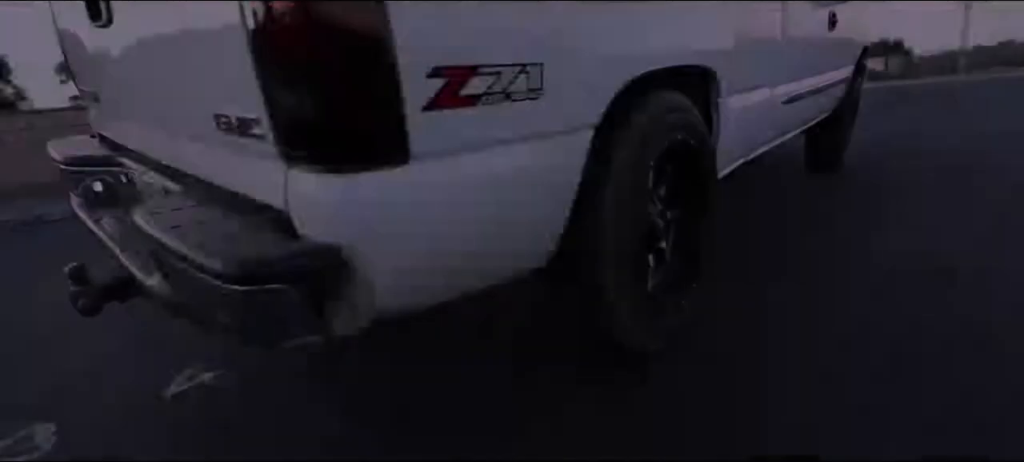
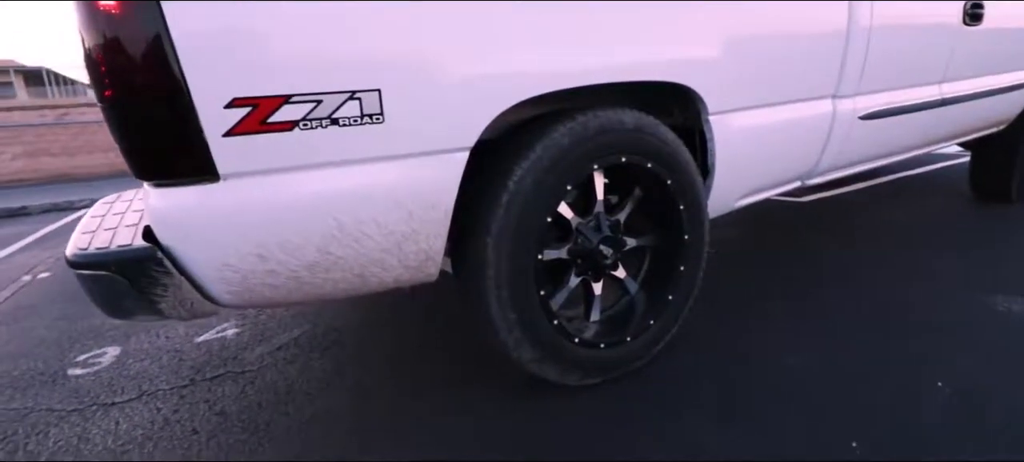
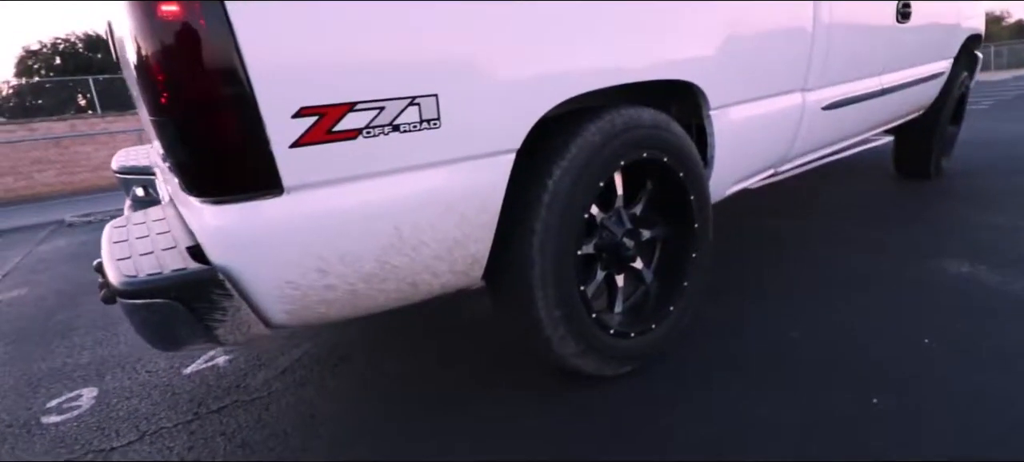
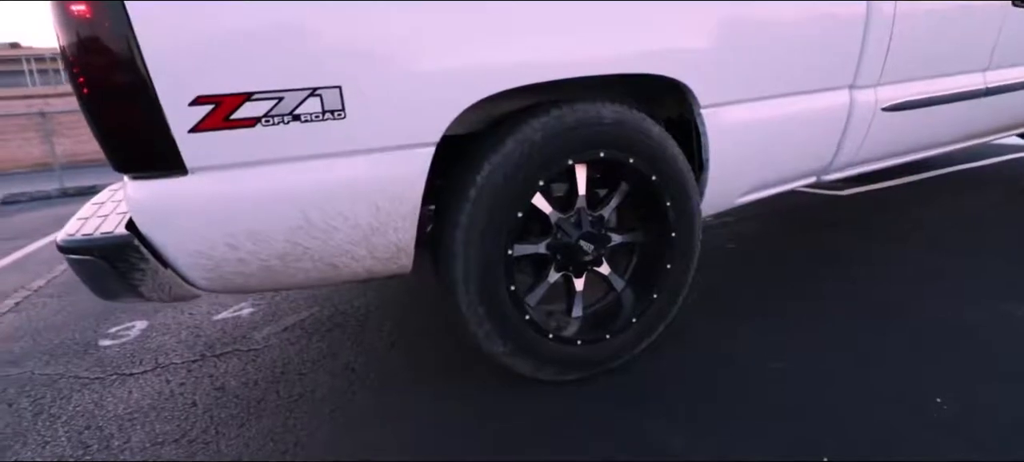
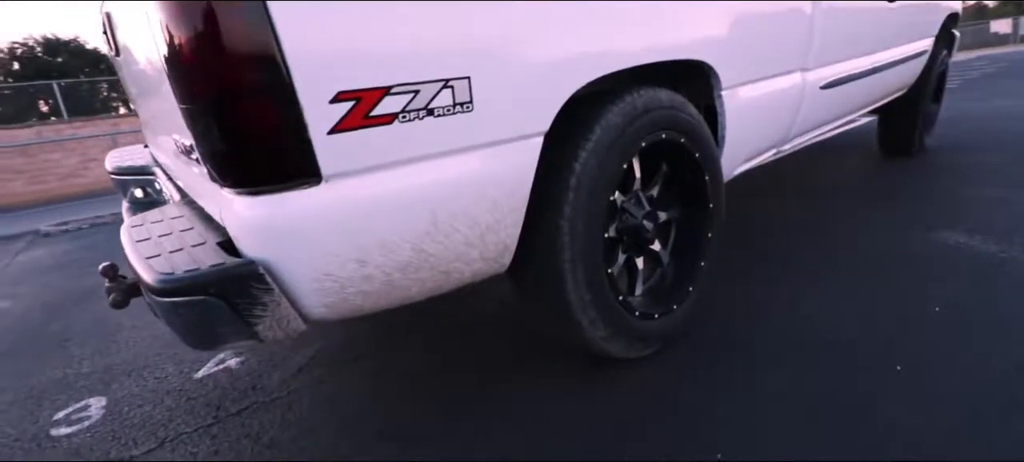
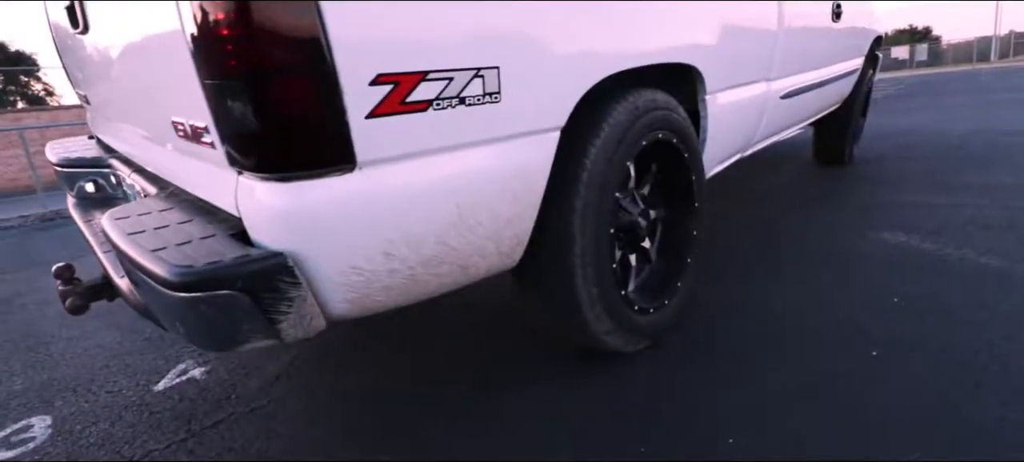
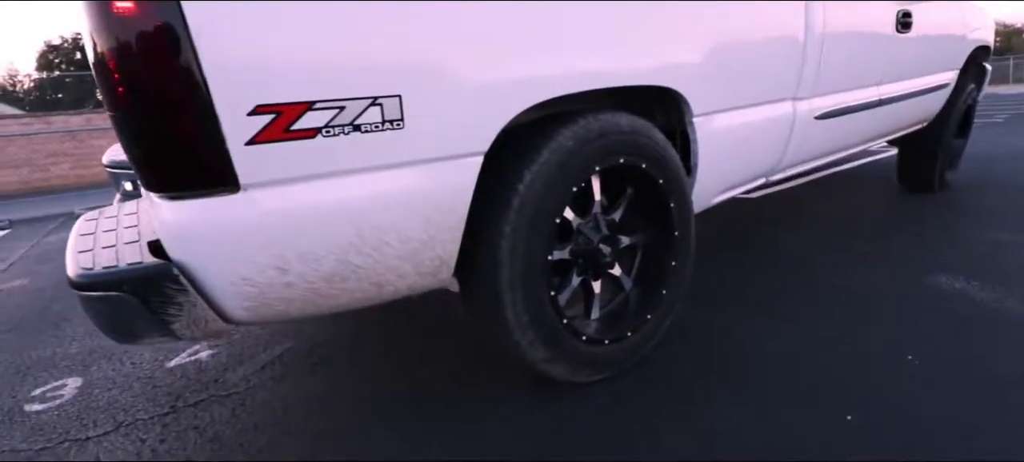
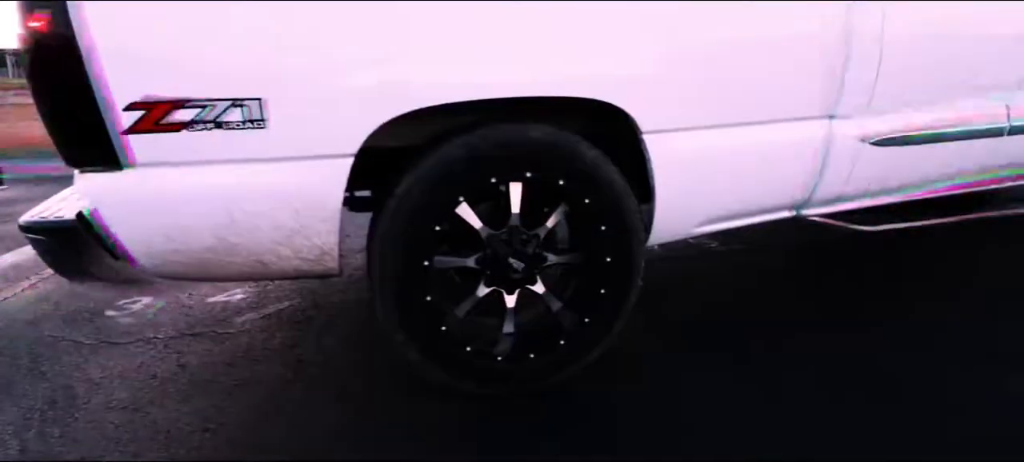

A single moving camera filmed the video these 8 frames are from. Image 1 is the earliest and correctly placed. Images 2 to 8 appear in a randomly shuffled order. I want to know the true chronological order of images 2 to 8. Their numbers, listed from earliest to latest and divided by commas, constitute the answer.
6, 5, 3, 7, 2, 4, 8
